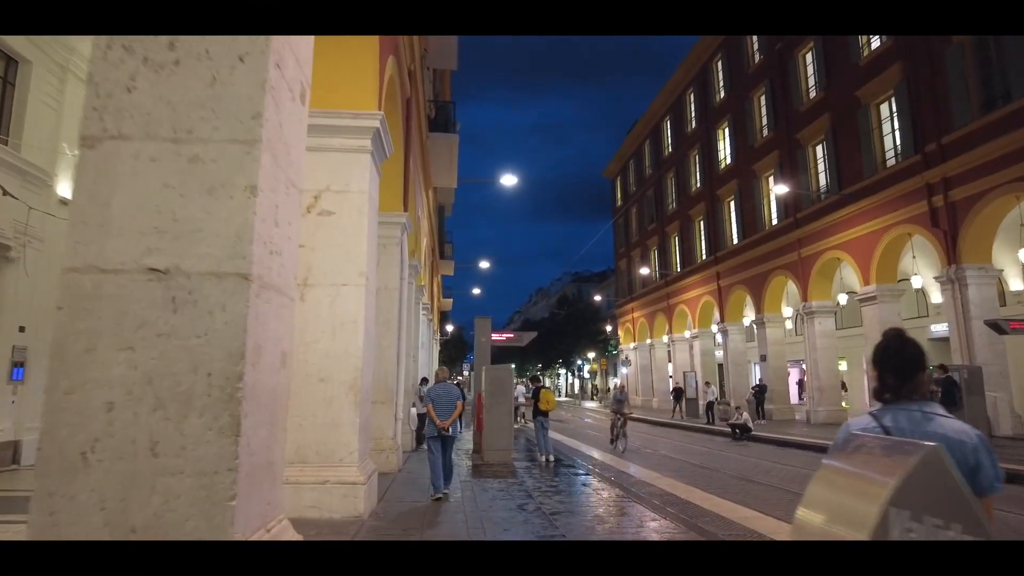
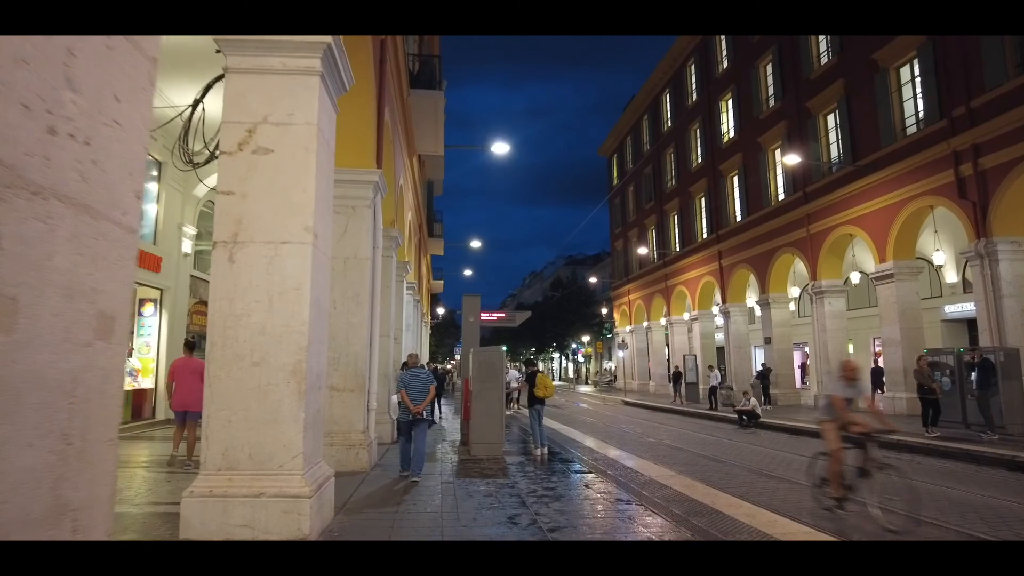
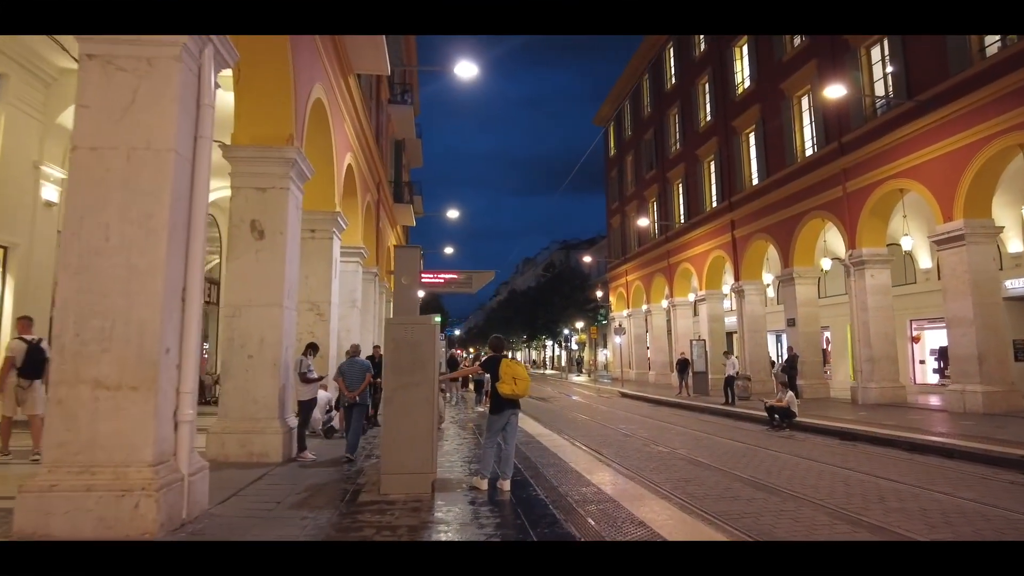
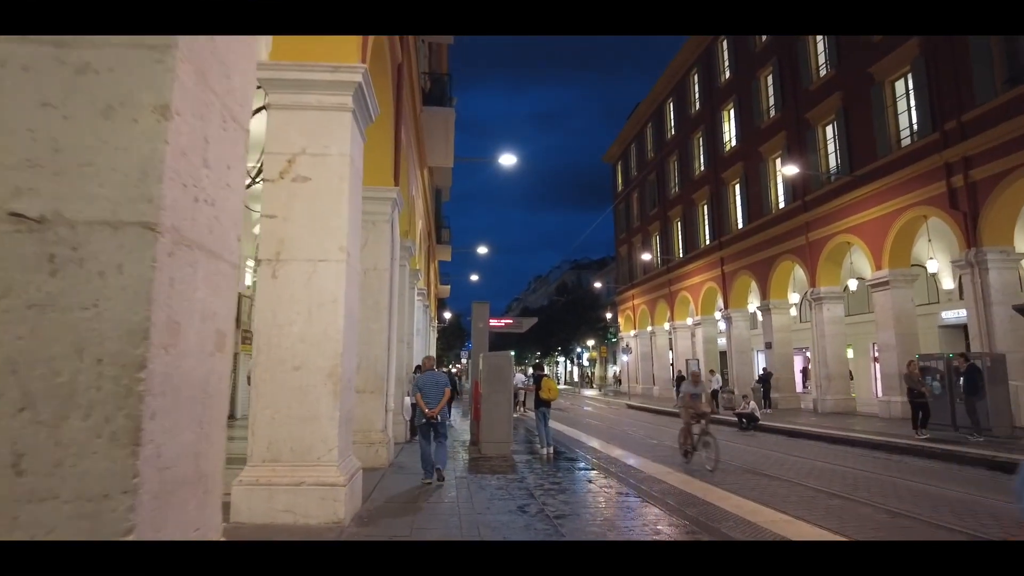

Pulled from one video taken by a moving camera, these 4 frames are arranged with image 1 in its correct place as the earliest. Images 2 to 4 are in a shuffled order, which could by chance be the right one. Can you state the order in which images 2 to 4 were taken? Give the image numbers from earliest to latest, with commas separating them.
4, 2, 3
